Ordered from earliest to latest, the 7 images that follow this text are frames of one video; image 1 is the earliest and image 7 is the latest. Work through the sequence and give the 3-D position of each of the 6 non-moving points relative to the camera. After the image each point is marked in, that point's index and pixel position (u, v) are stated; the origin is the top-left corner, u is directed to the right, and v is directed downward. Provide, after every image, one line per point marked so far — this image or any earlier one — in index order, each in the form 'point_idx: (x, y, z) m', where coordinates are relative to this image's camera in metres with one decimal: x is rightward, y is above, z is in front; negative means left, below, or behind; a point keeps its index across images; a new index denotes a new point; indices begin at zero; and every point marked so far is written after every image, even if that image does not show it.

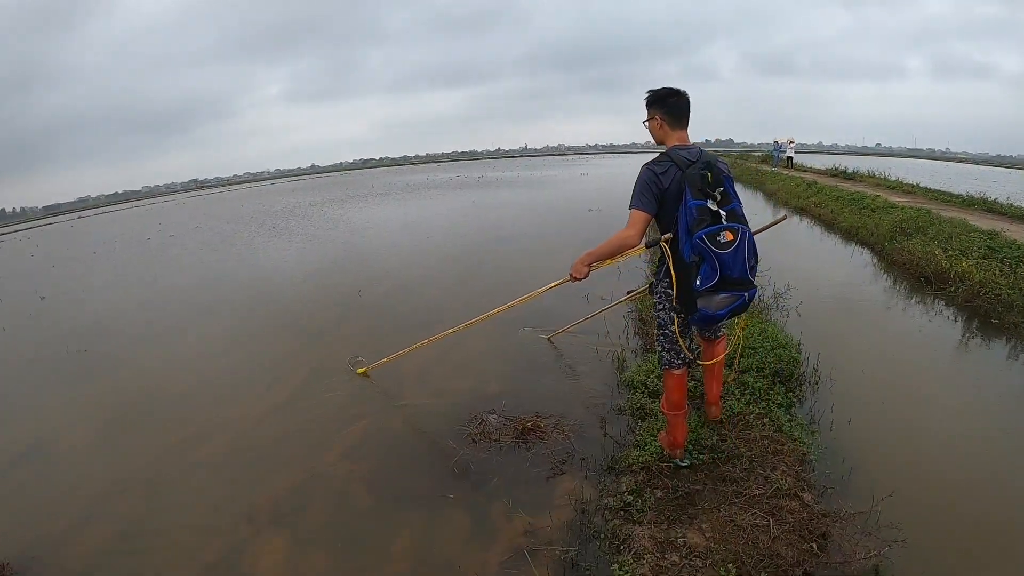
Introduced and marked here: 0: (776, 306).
0: (+3.7, -0.3, +7.1) m
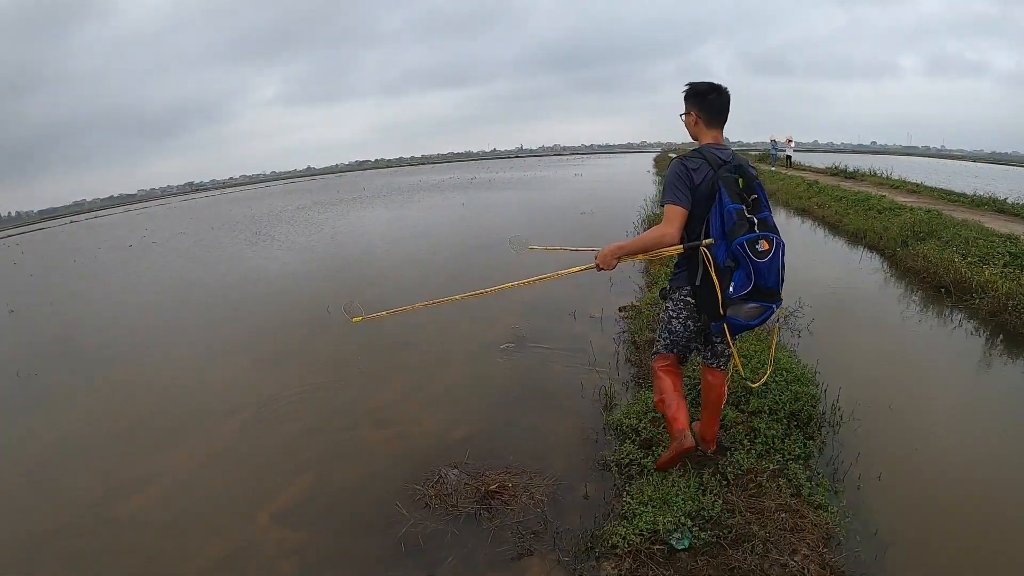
0: (+3.4, -0.5, +6.3) m
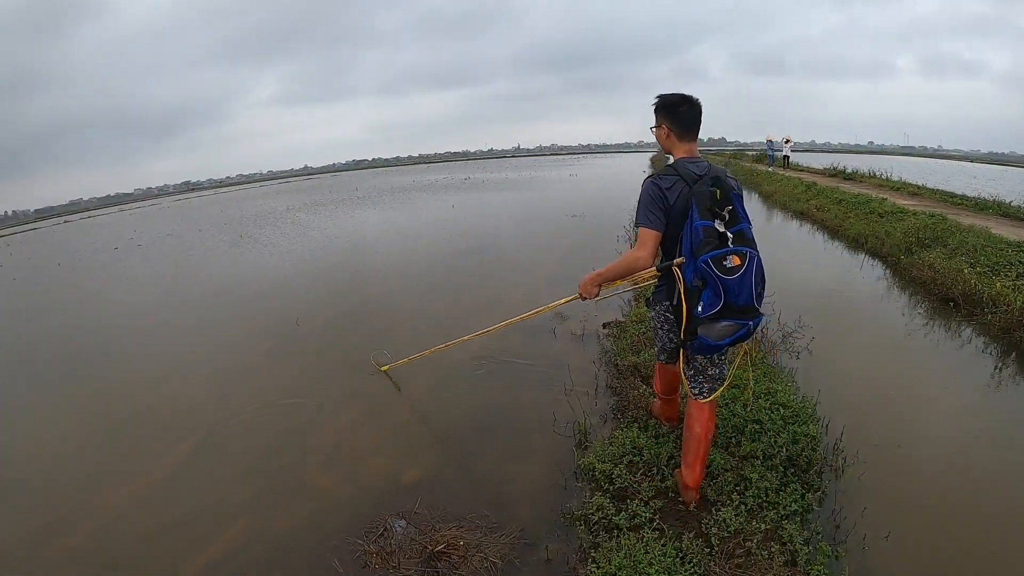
0: (+3.1, -0.6, +5.8) m
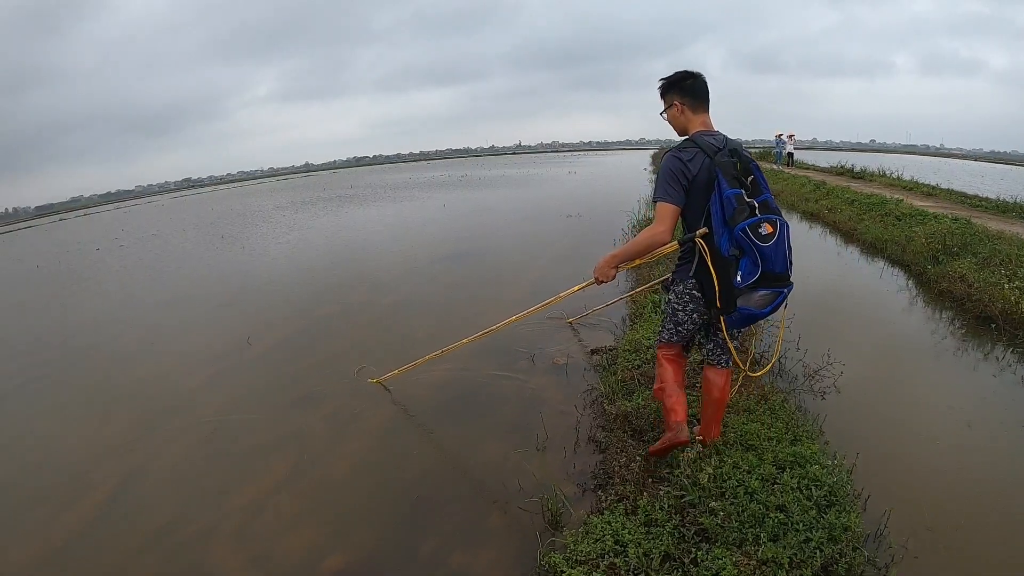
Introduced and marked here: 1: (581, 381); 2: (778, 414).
0: (+2.8, -0.9, +4.9) m
1: (+0.7, -0.9, +5.0) m
2: (+2.0, -1.0, +3.9) m
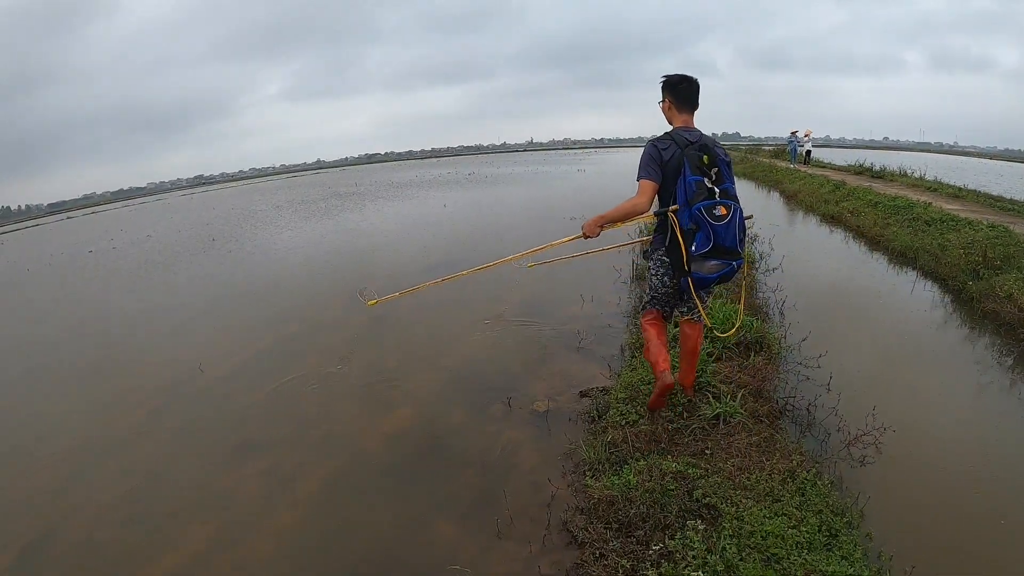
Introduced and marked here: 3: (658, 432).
0: (+2.5, -1.2, +4.0) m
1: (+0.4, -1.2, +4.1) m
2: (+1.8, -1.3, +3.1) m
3: (+1.1, -1.1, +3.7) m
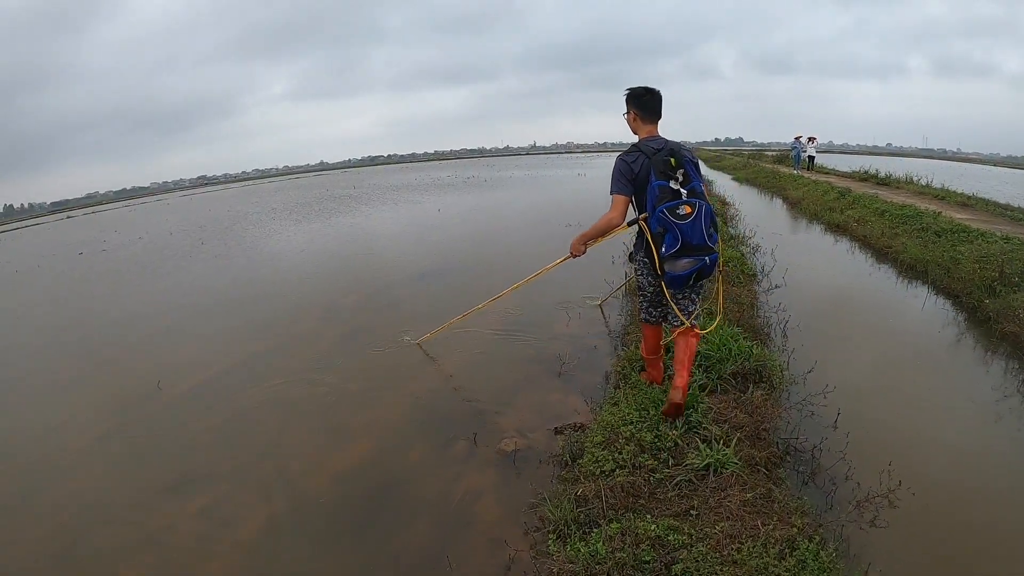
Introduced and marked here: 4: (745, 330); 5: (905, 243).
0: (+2.3, -1.4, +3.5) m
1: (+0.1, -1.4, +3.6) m
2: (+1.5, -1.4, +2.6) m
3: (+0.8, -1.2, +3.2) m
4: (+2.6, -0.5, +5.8) m
5: (+8.8, +1.0, +11.5) m
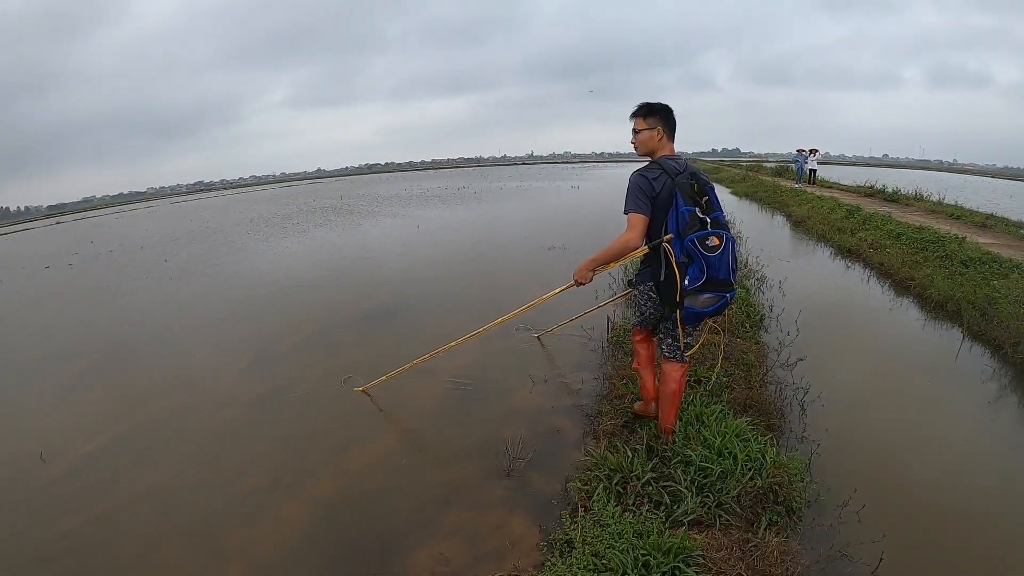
0: (+1.7, -1.9, +2.2) m
1: (-0.4, -1.9, +2.4) m
2: (+0.9, -2.0, +1.3) m
3: (+0.3, -1.8, +2.0) m
4: (+2.1, -1.1, +4.5) m
5: (+8.4, +0.2, +10.2) m
